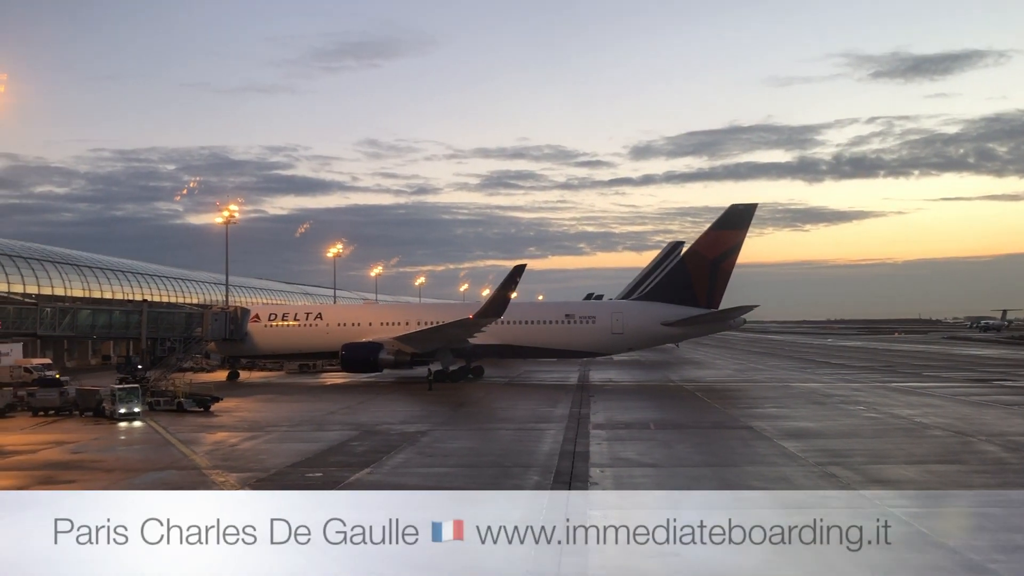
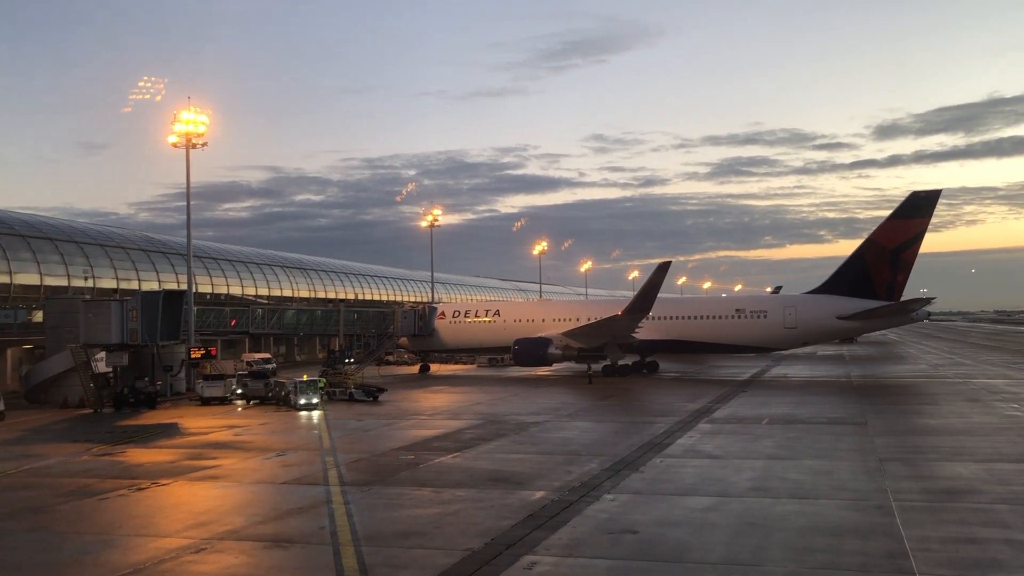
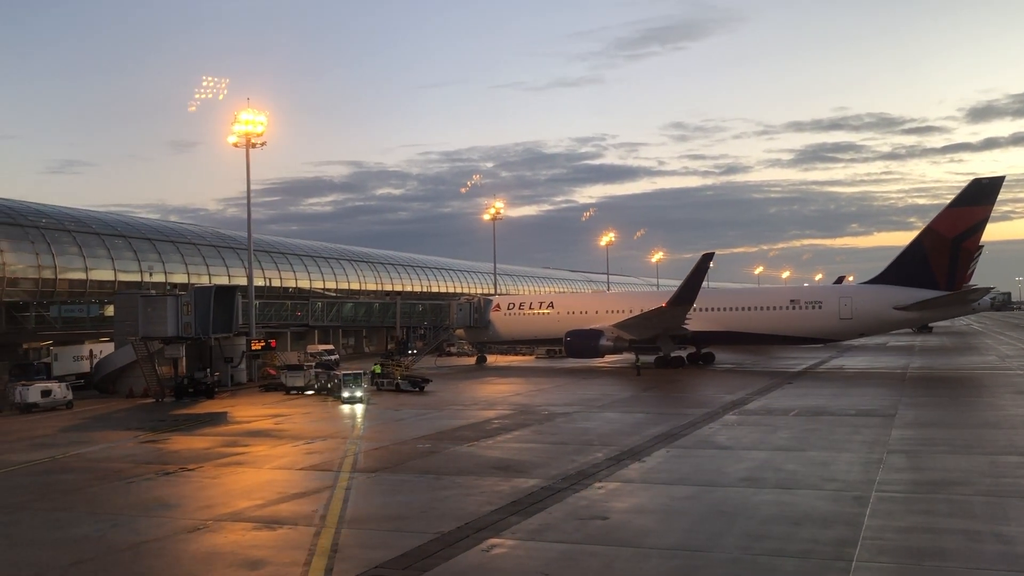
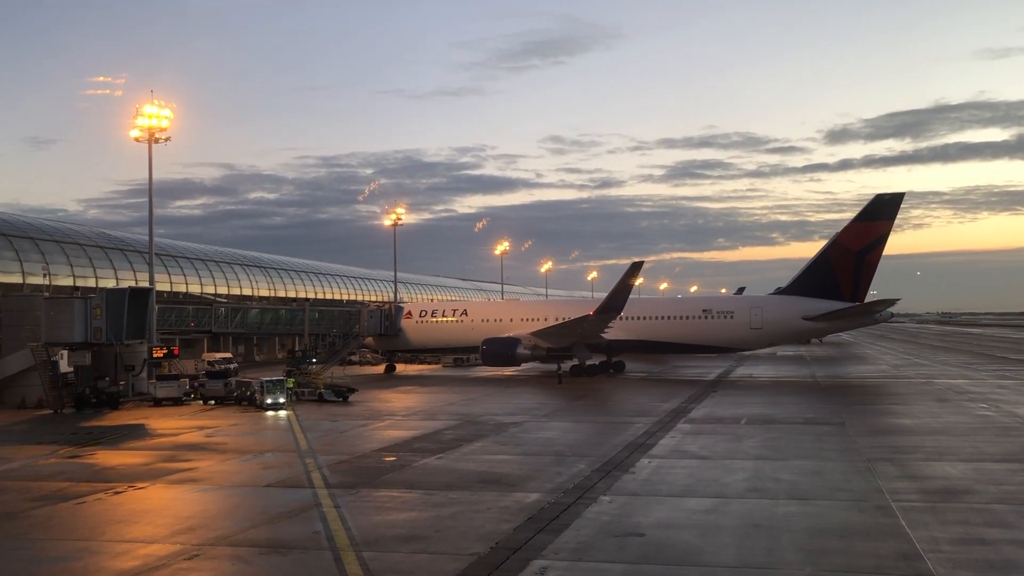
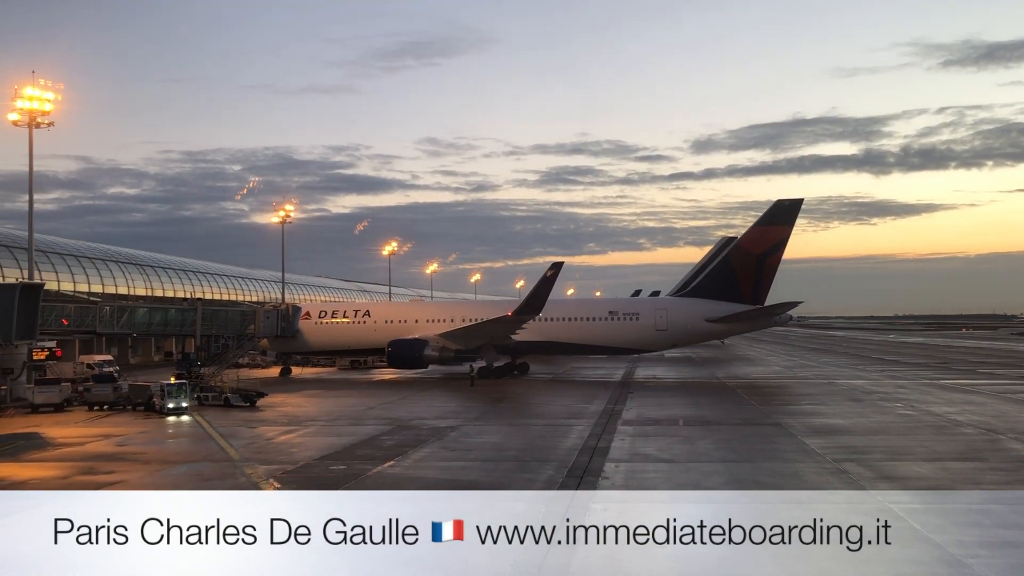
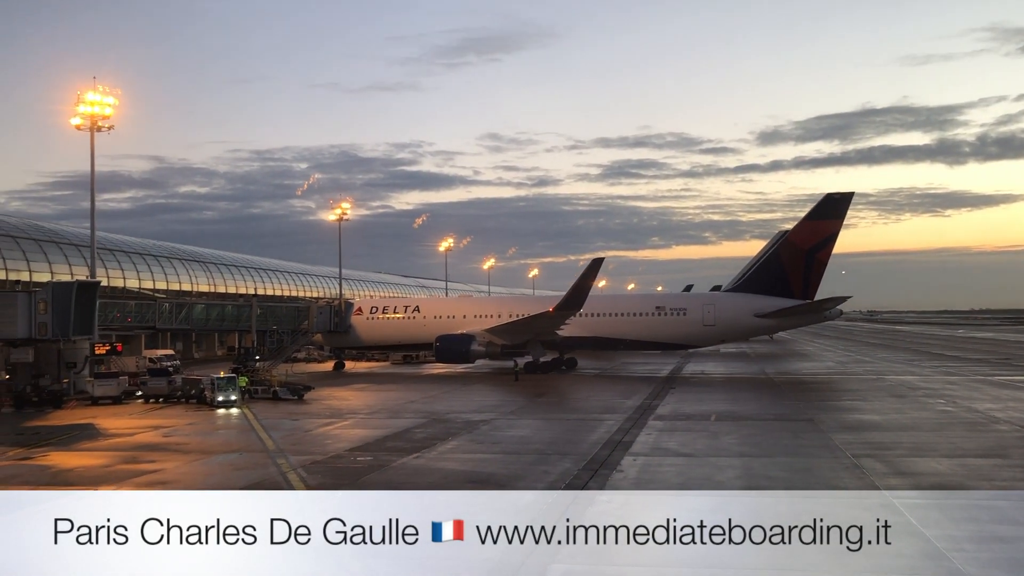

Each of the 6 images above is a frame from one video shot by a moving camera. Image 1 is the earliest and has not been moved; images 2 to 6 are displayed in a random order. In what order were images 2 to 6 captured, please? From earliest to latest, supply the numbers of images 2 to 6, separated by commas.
5, 6, 4, 2, 3
